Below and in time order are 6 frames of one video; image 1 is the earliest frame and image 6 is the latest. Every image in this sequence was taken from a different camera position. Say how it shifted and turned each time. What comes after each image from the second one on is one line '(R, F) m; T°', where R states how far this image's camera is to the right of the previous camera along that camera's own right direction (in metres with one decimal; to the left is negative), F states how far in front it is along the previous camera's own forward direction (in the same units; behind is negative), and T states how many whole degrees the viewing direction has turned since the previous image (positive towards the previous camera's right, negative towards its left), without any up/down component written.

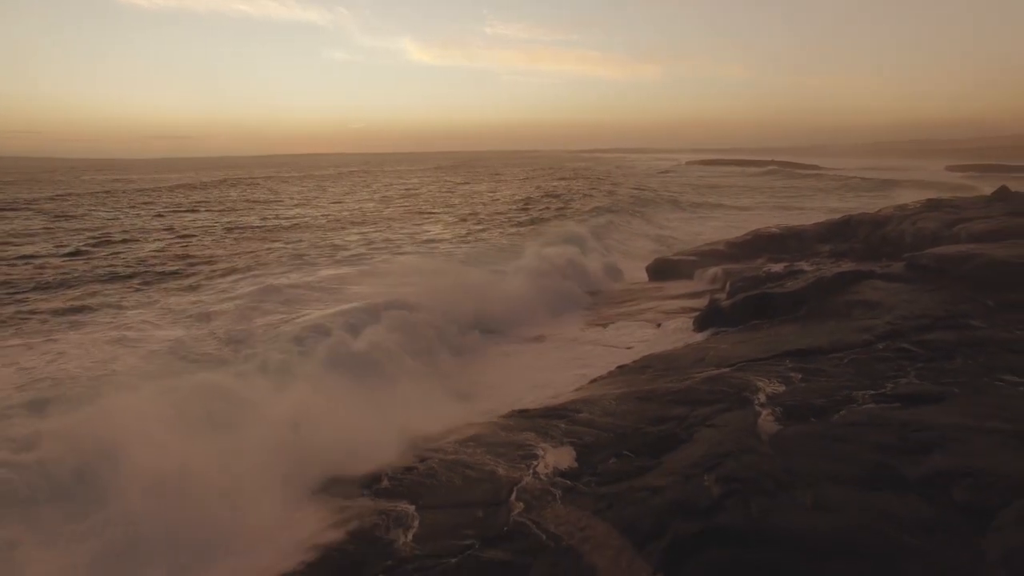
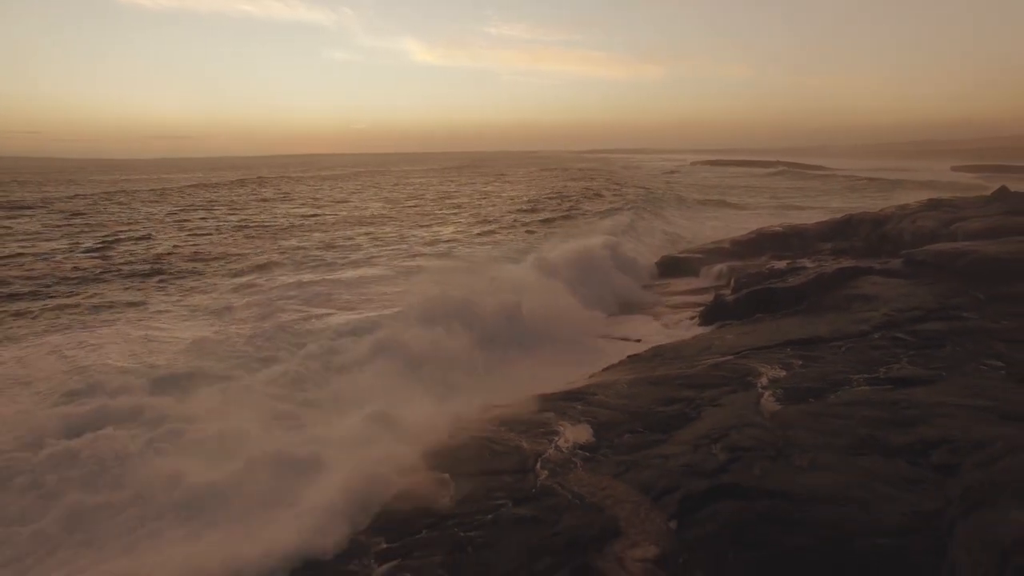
(-0.2, -0.5) m; 0°
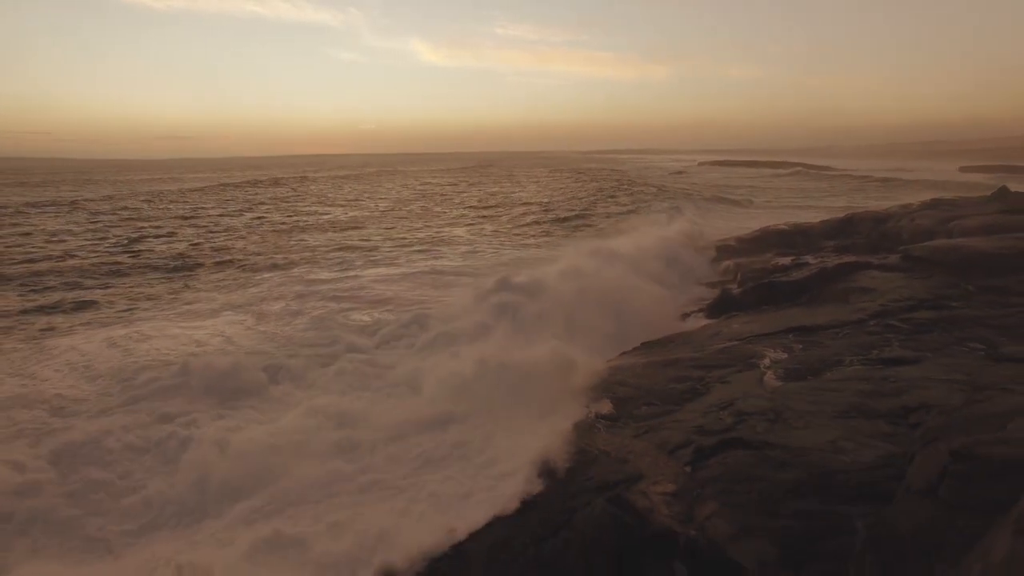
(-0.2, -0.7) m; -1°
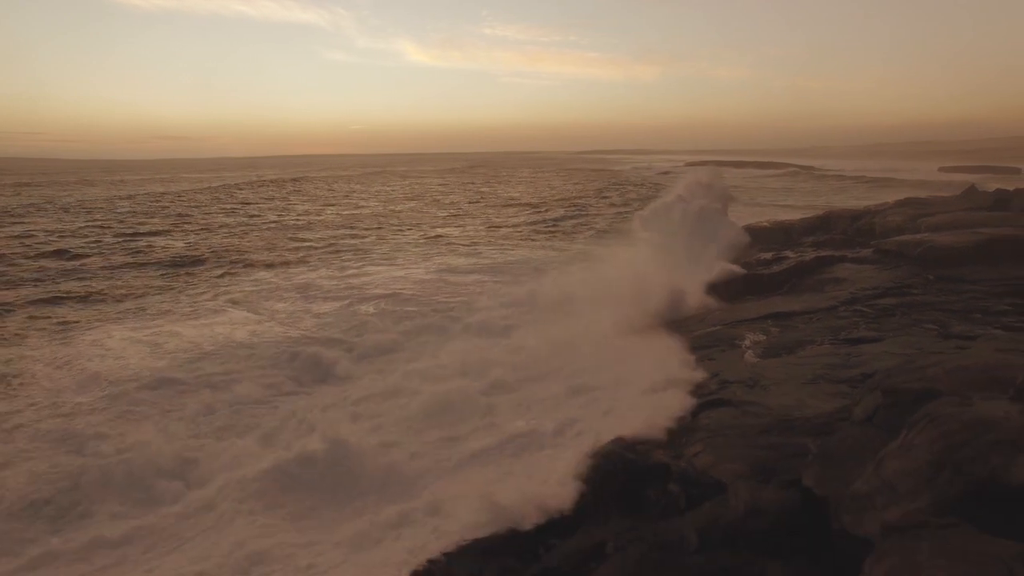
(-0.2, -0.8) m; +1°
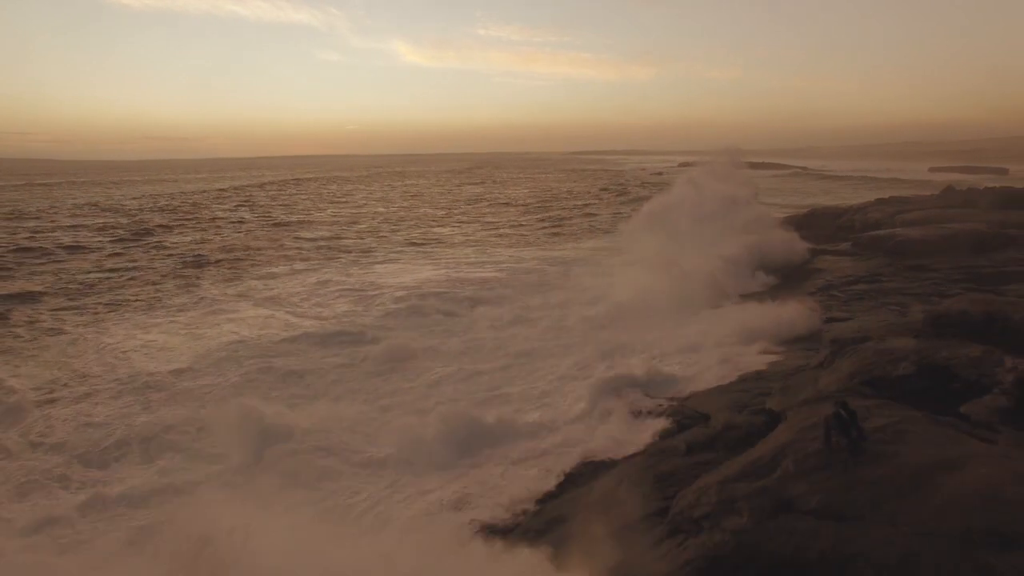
(-0.3, -1.0) m; 0°
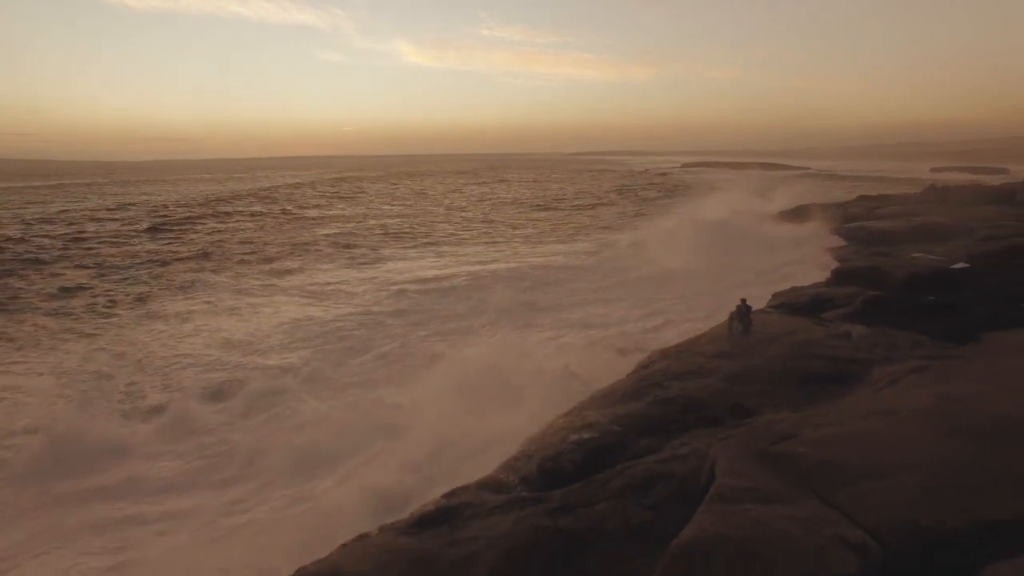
(-0.1, -1.2) m; 0°
